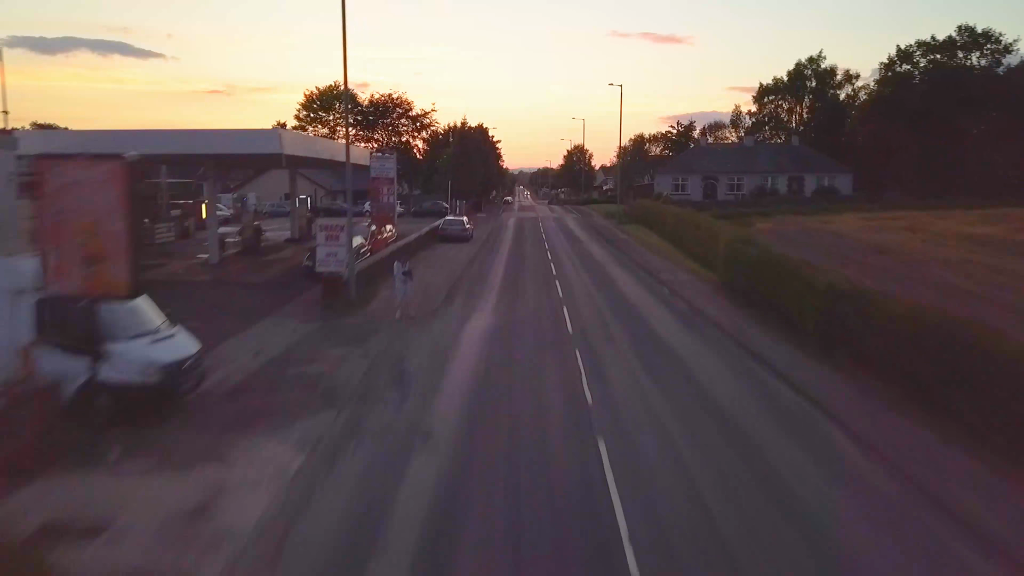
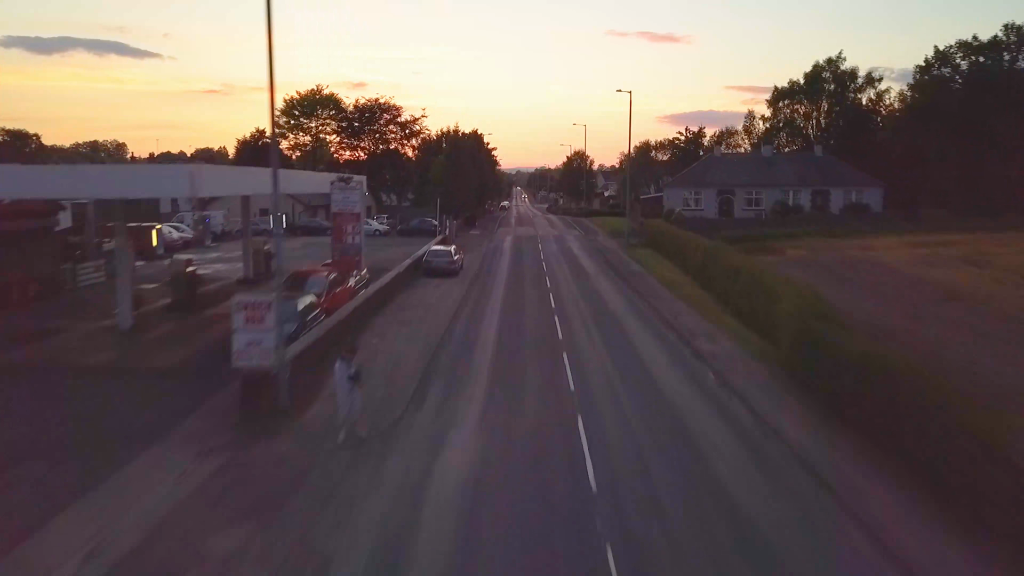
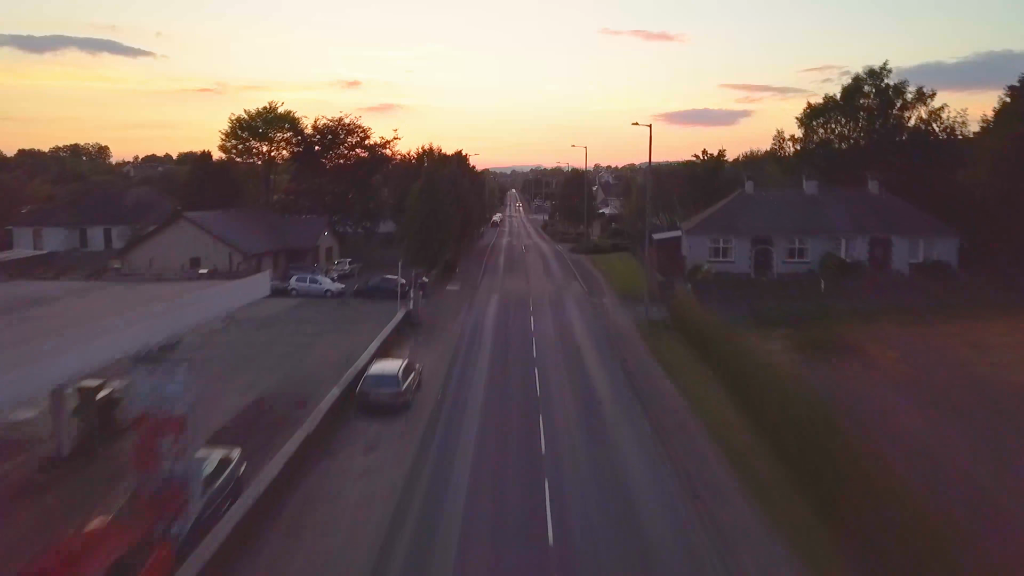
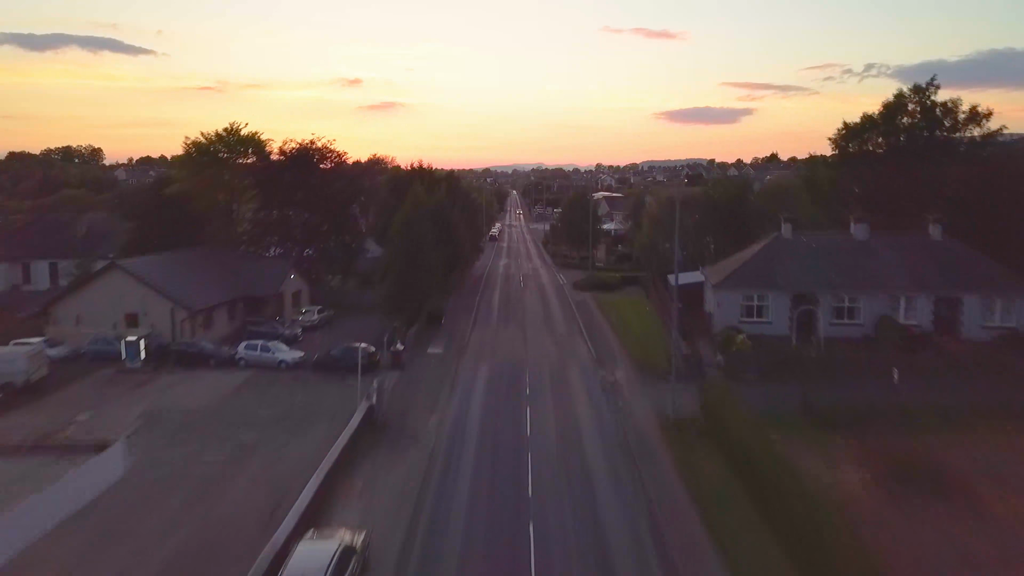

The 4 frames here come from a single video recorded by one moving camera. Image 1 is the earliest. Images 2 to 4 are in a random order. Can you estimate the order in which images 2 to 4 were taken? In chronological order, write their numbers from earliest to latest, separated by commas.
2, 3, 4
